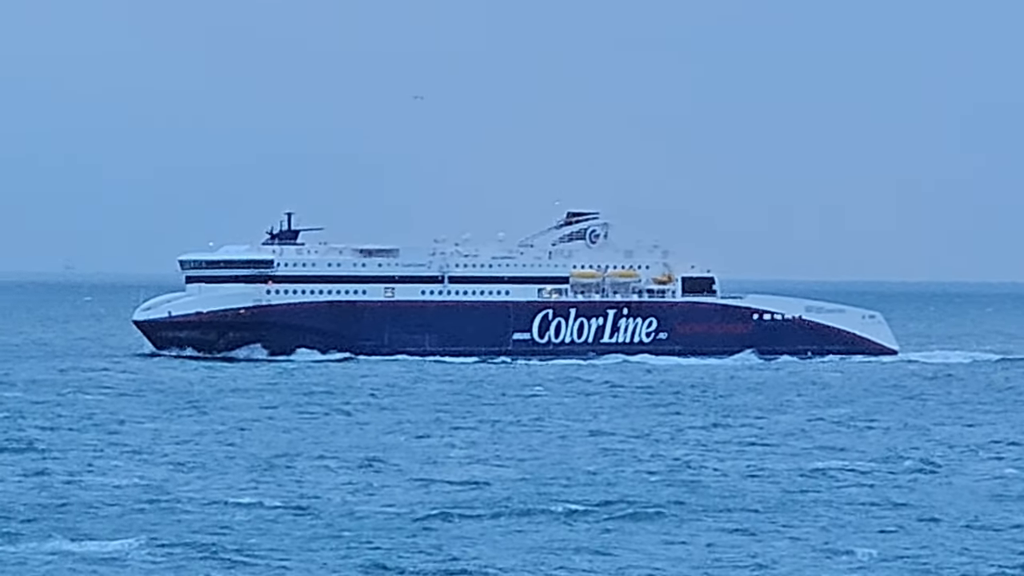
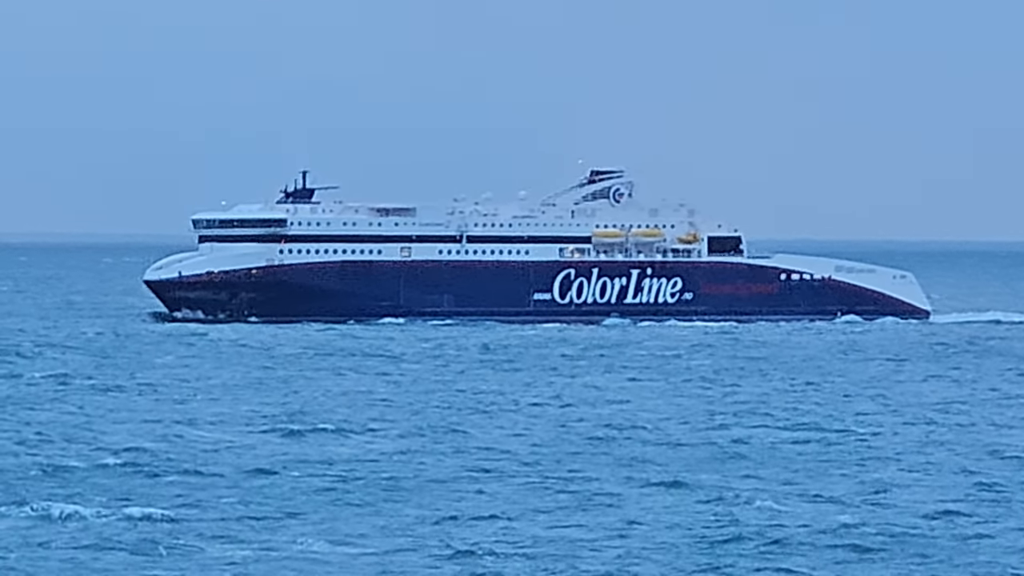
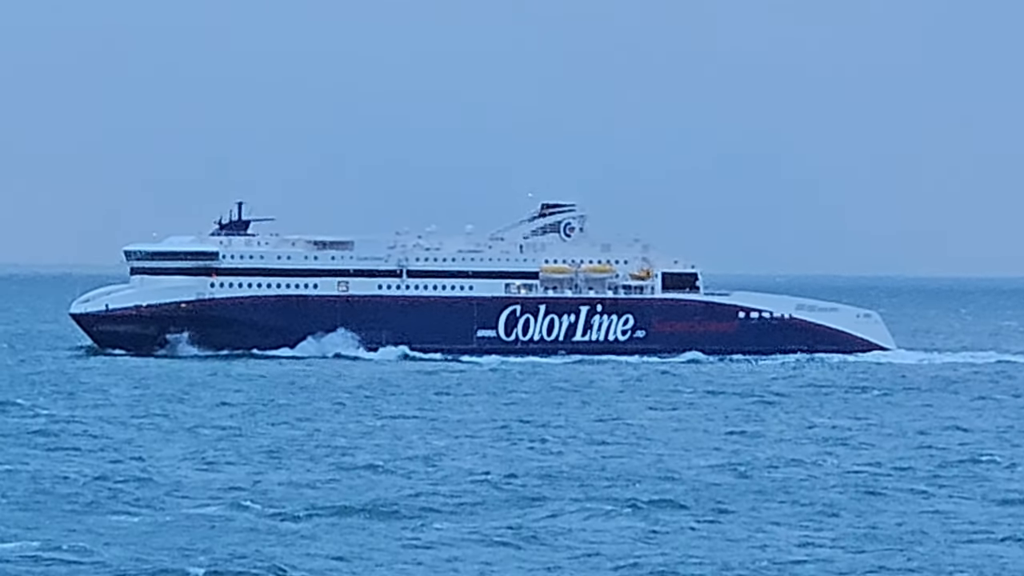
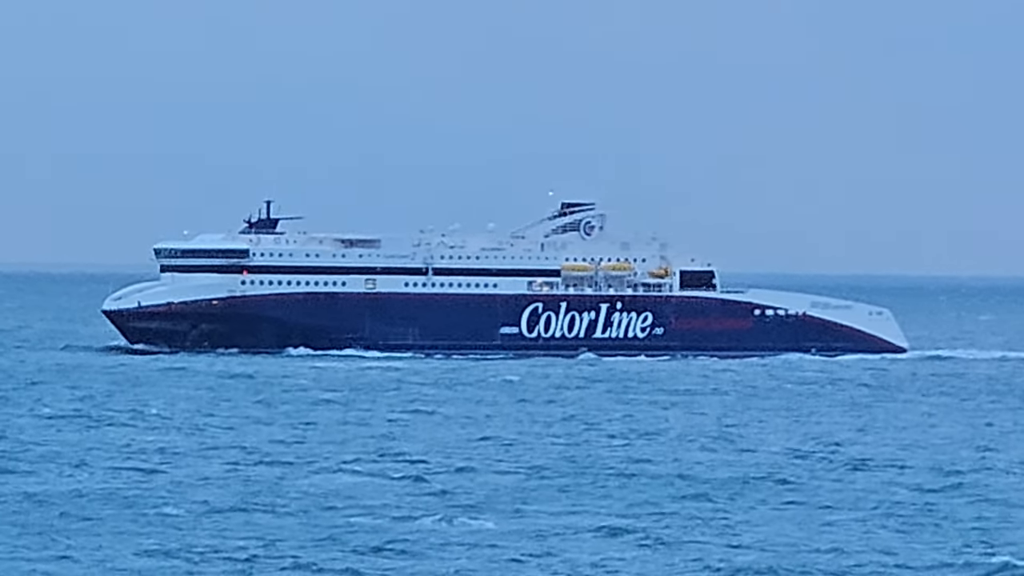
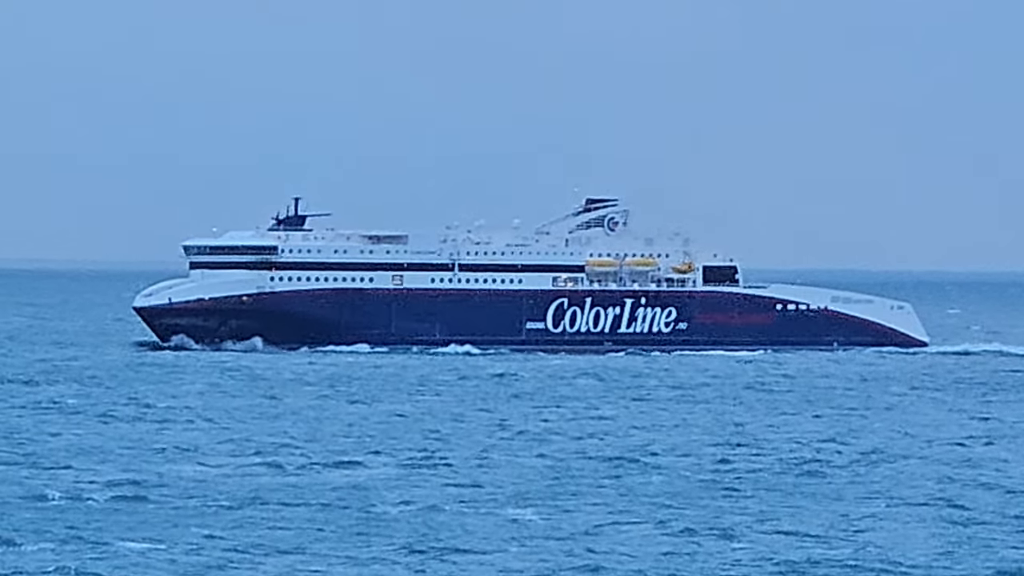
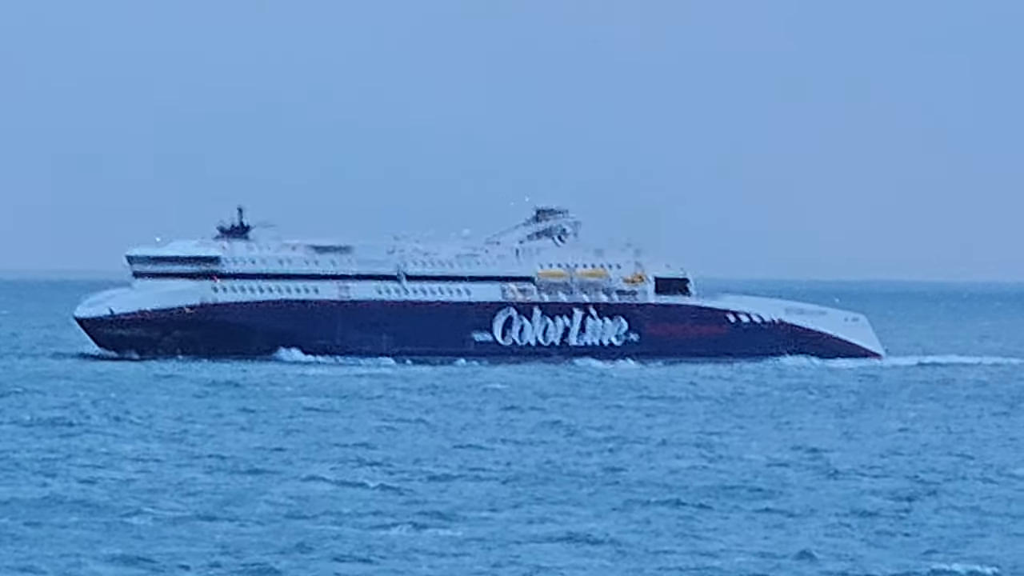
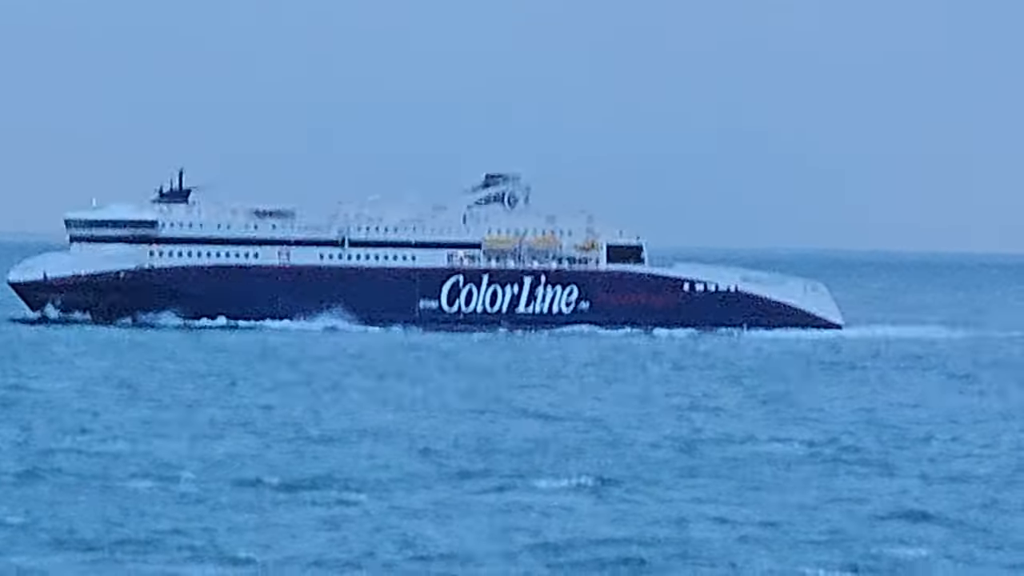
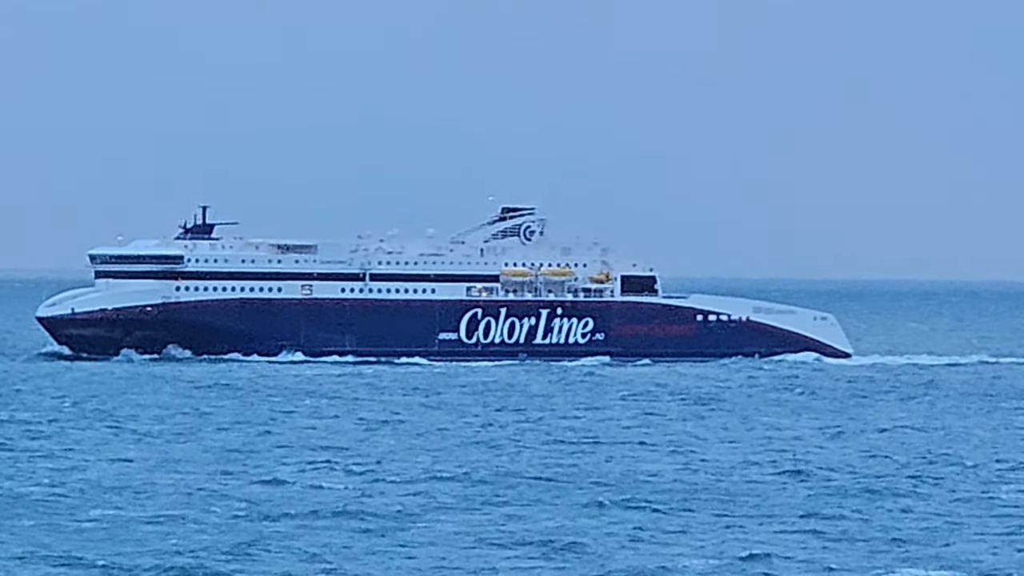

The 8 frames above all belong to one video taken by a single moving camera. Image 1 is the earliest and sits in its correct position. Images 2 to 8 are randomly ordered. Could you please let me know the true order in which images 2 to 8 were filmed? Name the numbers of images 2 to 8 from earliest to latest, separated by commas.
2, 5, 4, 6, 8, 3, 7
